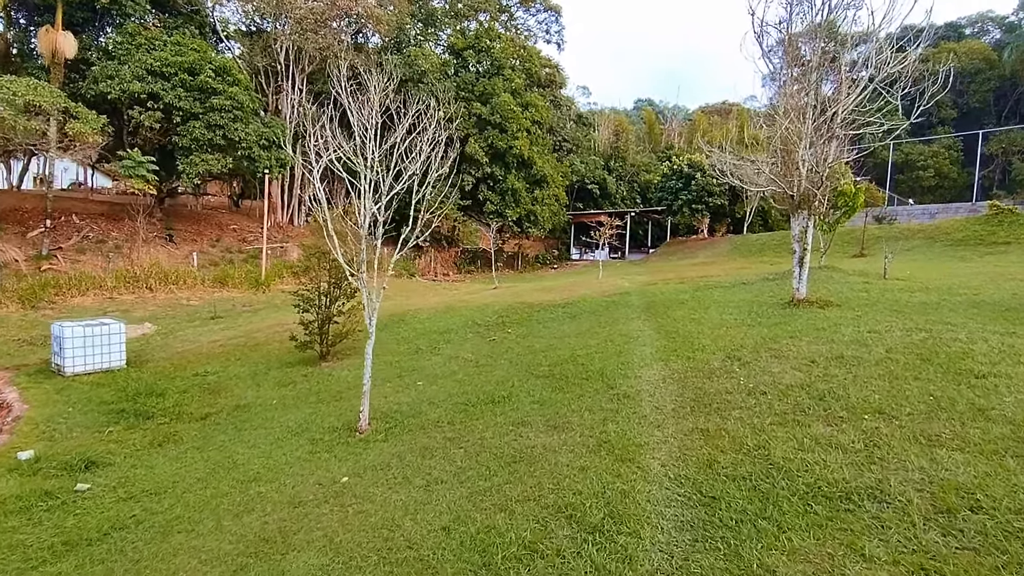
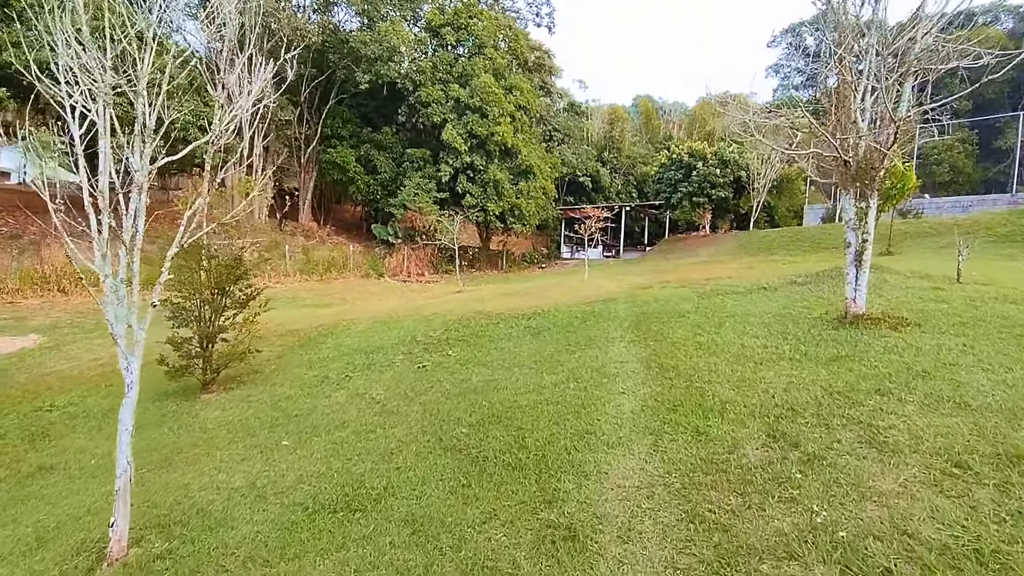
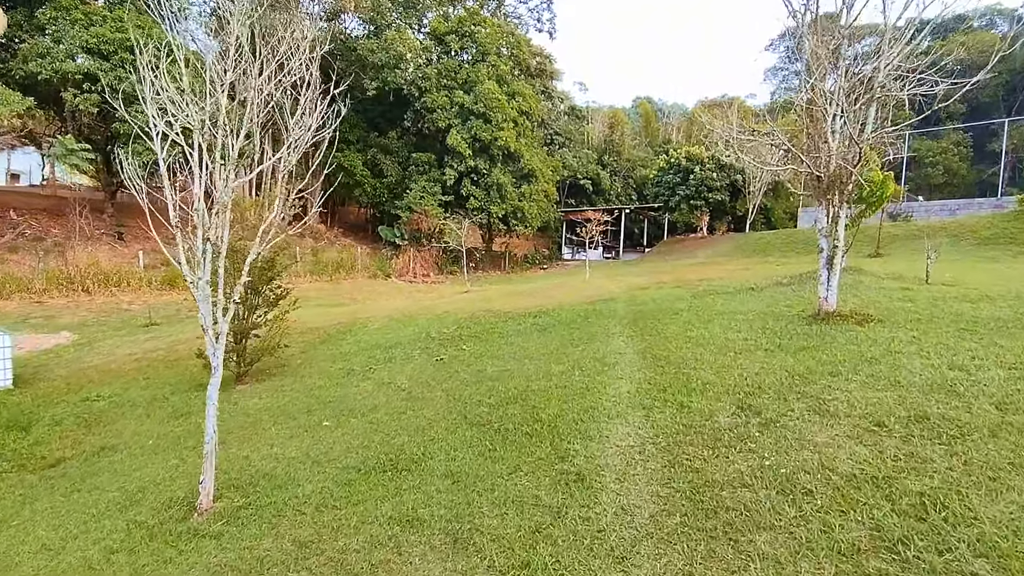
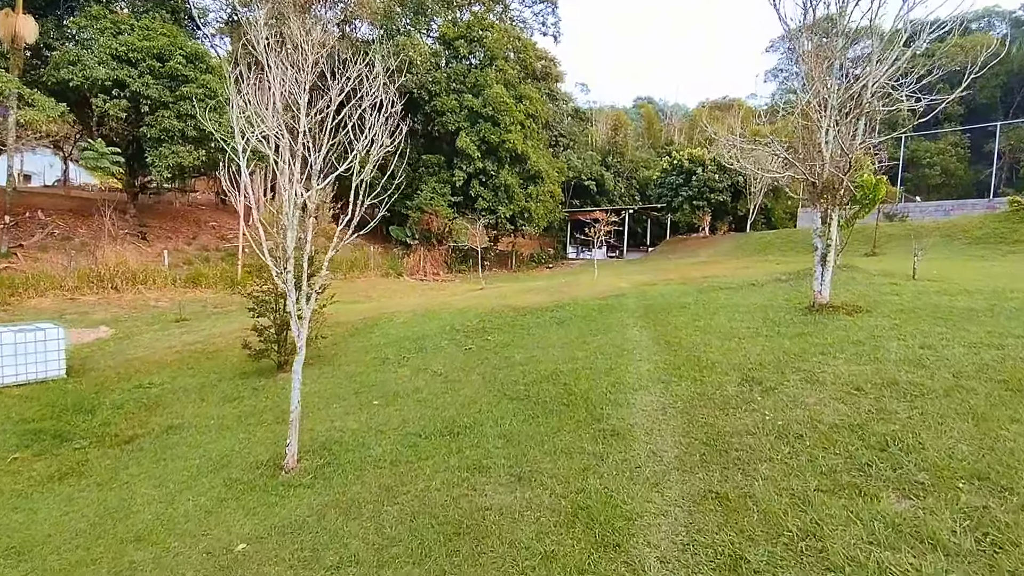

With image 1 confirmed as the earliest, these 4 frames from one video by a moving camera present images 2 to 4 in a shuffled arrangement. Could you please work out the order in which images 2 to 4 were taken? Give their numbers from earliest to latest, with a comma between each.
4, 3, 2
